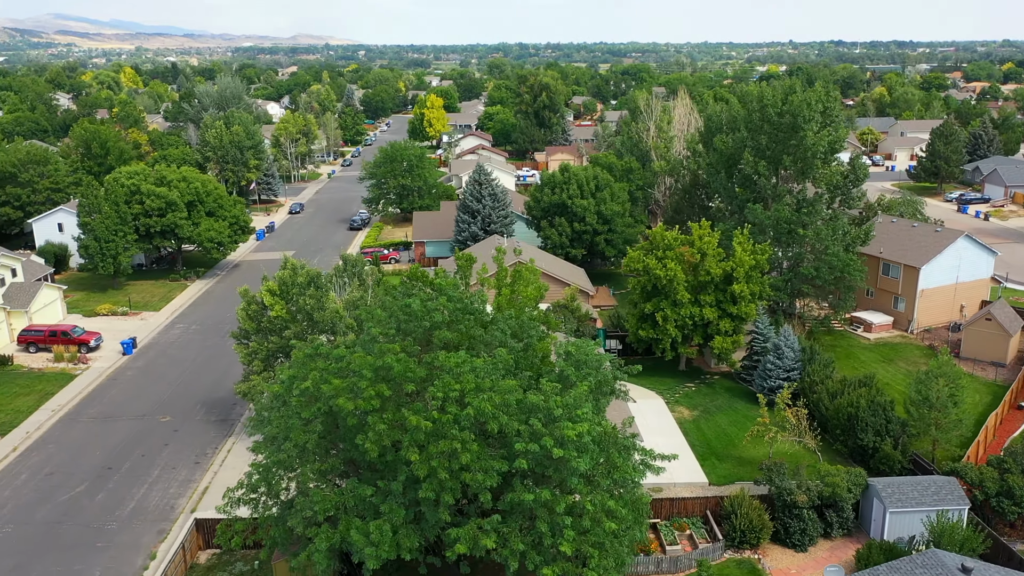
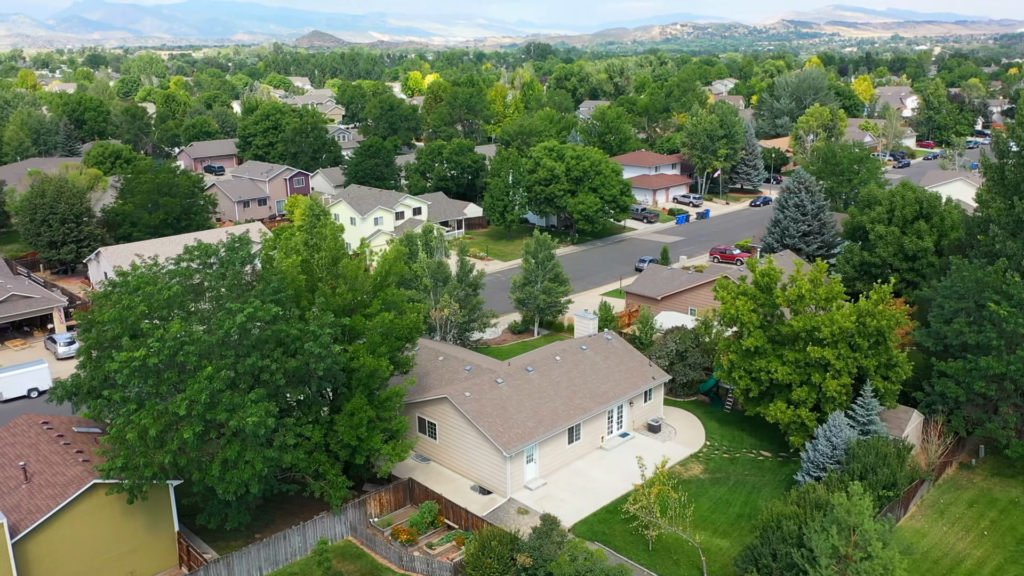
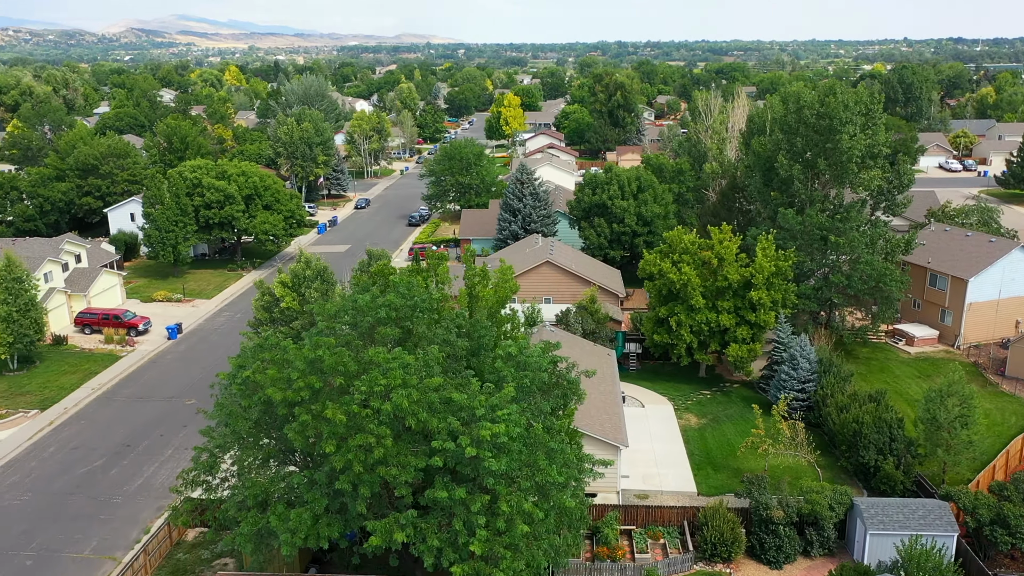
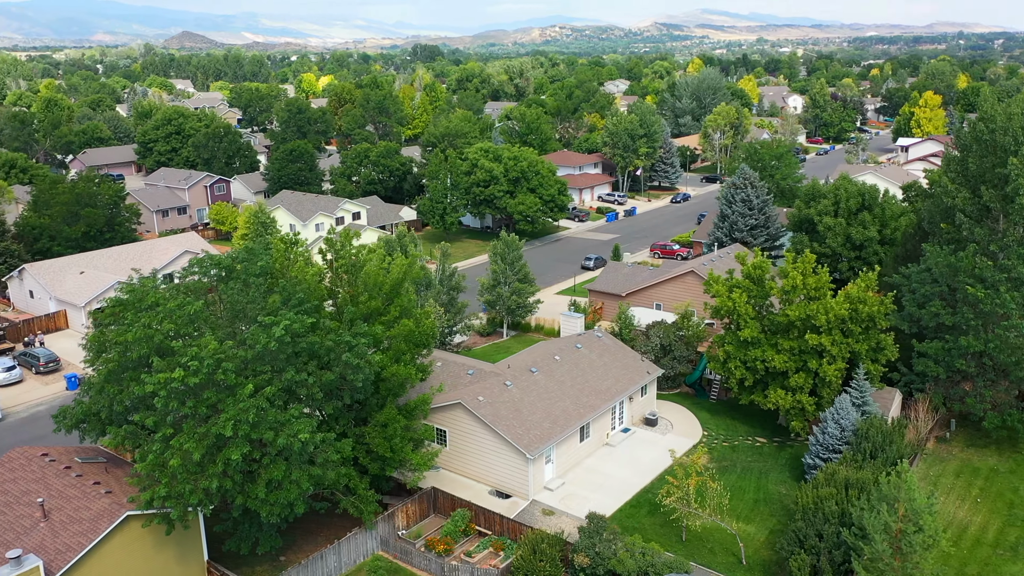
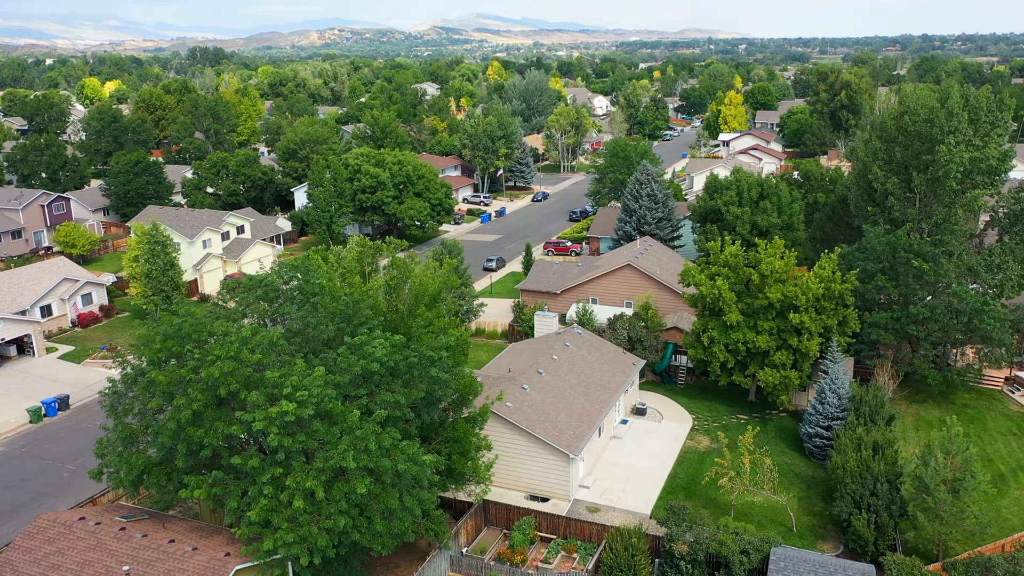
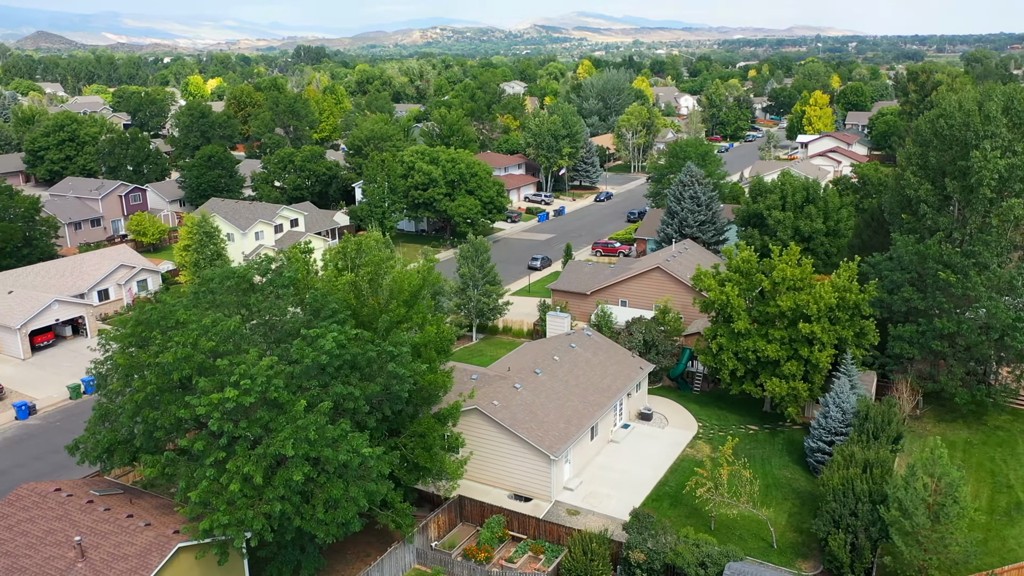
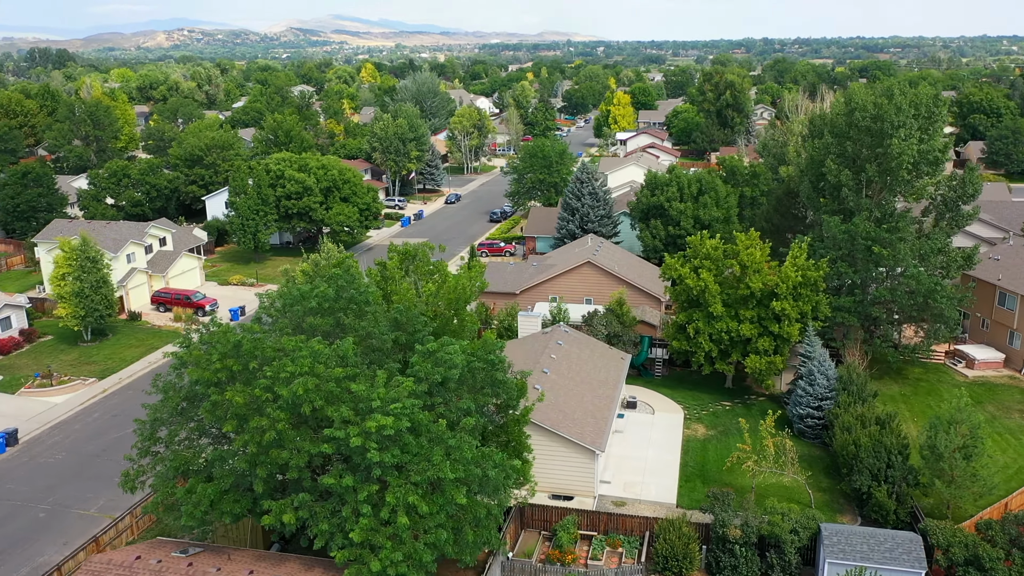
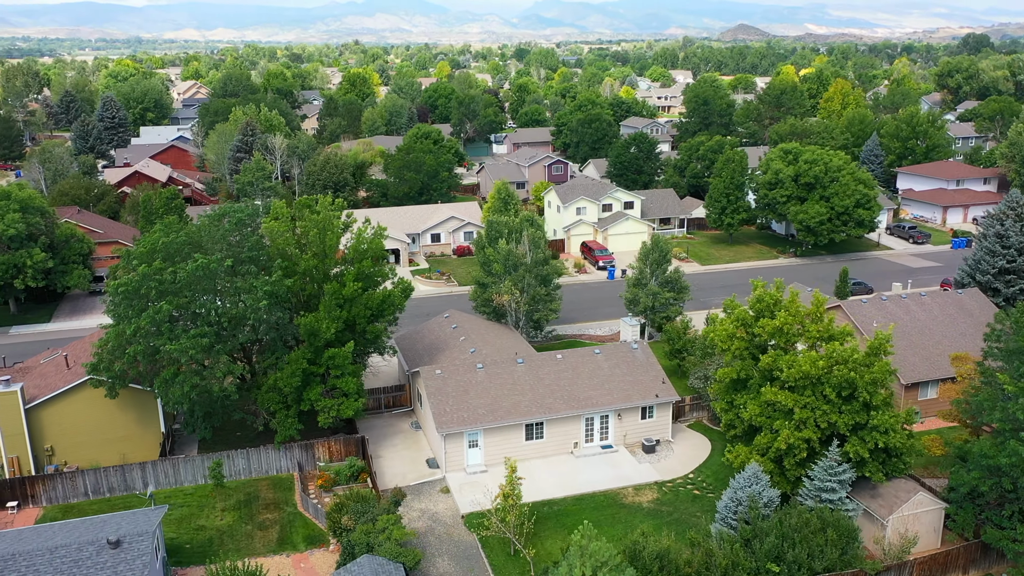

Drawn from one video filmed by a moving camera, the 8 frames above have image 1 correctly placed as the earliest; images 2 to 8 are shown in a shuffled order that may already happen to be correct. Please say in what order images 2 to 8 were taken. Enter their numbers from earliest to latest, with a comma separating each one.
3, 7, 5, 6, 4, 2, 8
